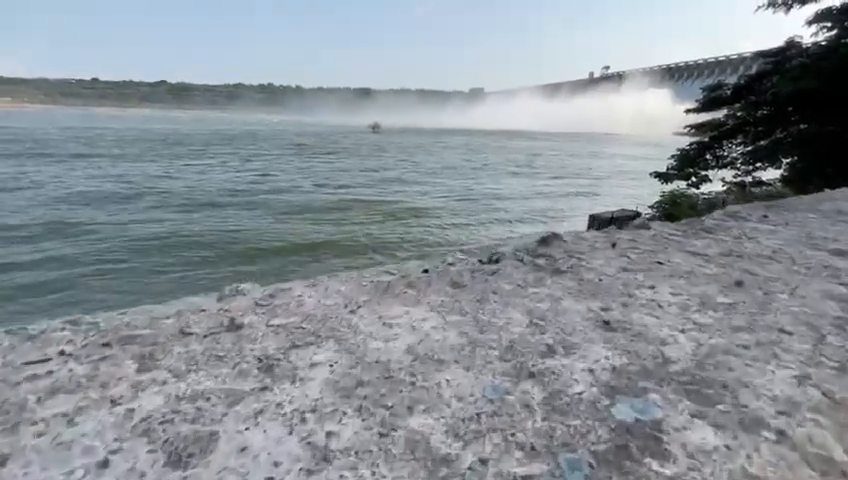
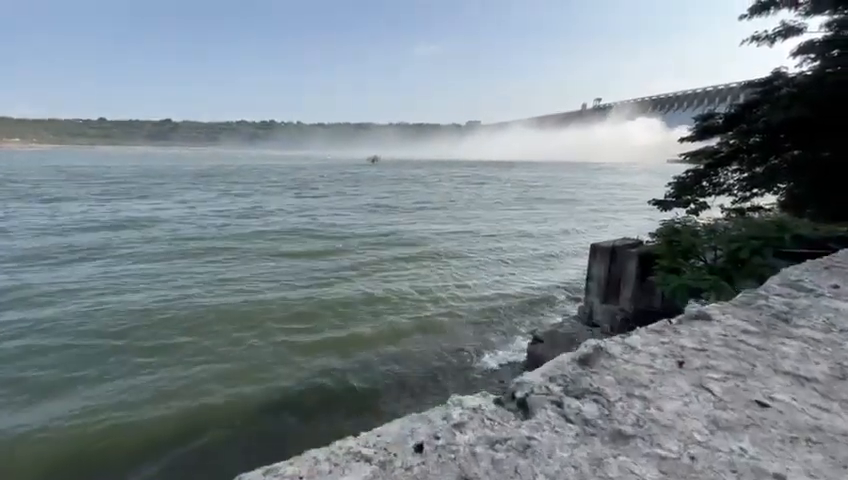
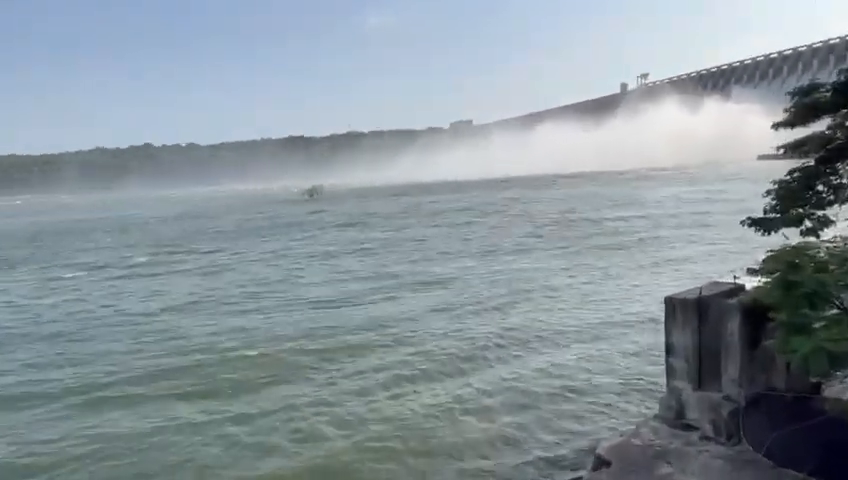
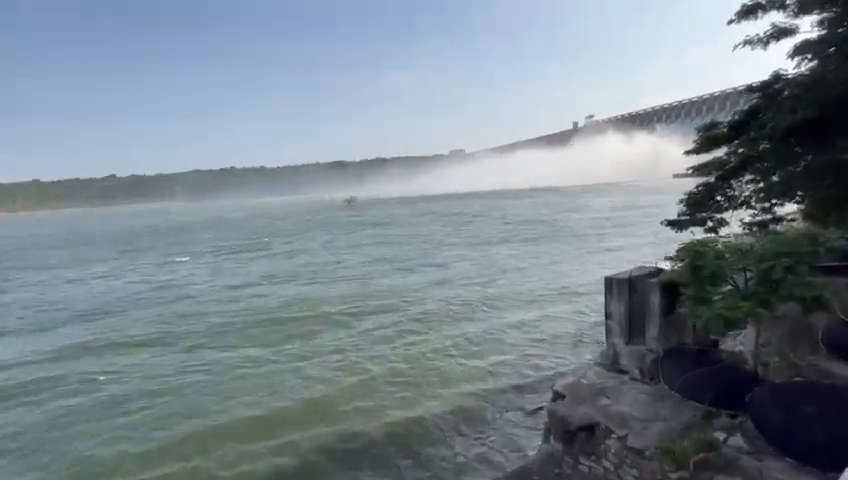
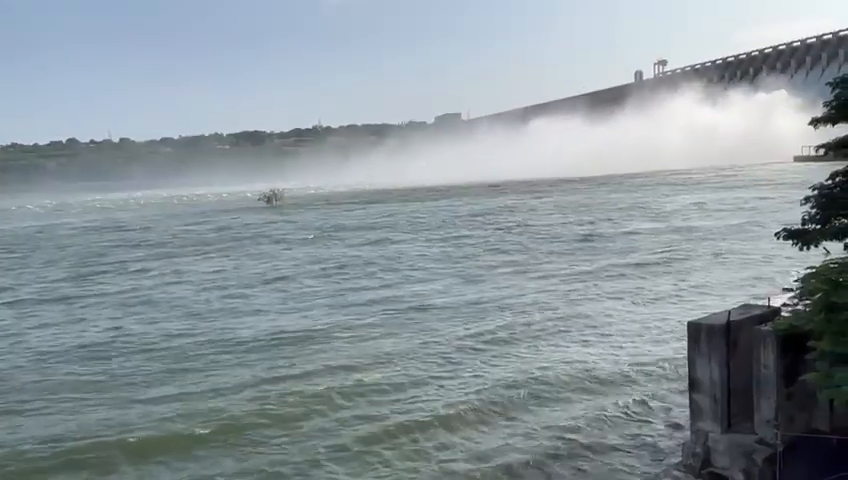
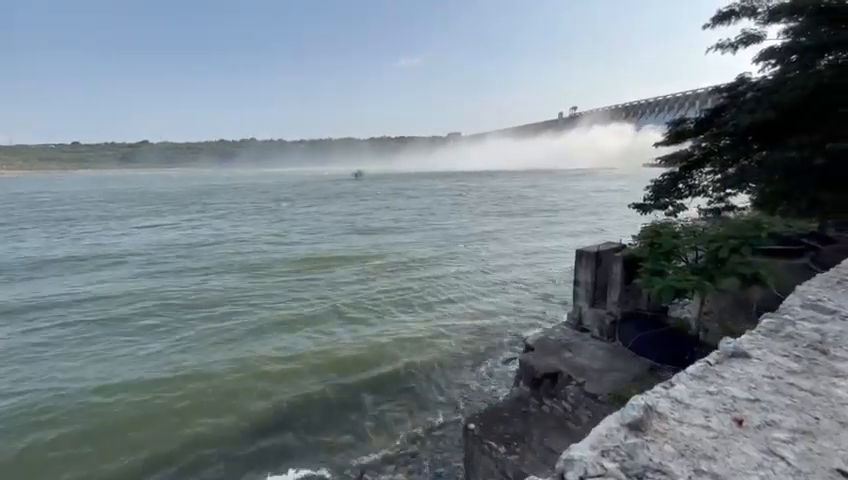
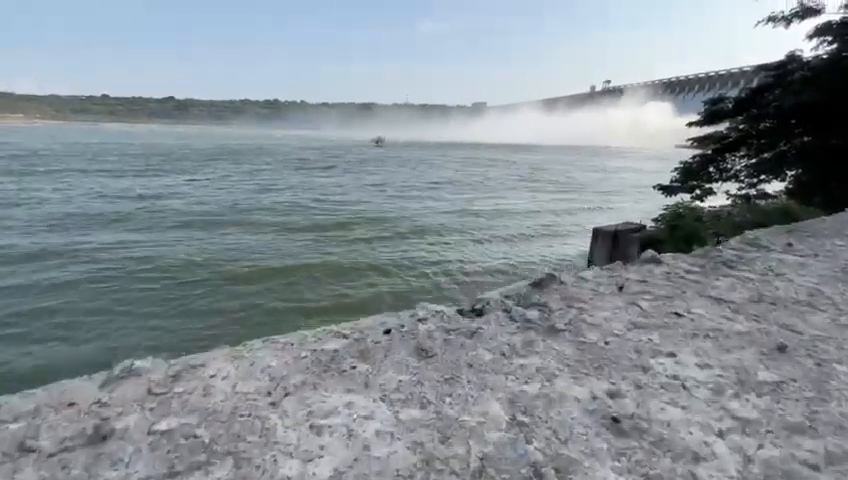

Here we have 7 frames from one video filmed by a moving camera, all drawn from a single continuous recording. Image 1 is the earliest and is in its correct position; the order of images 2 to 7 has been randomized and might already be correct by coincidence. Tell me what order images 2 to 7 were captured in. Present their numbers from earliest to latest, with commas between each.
7, 2, 6, 4, 3, 5
